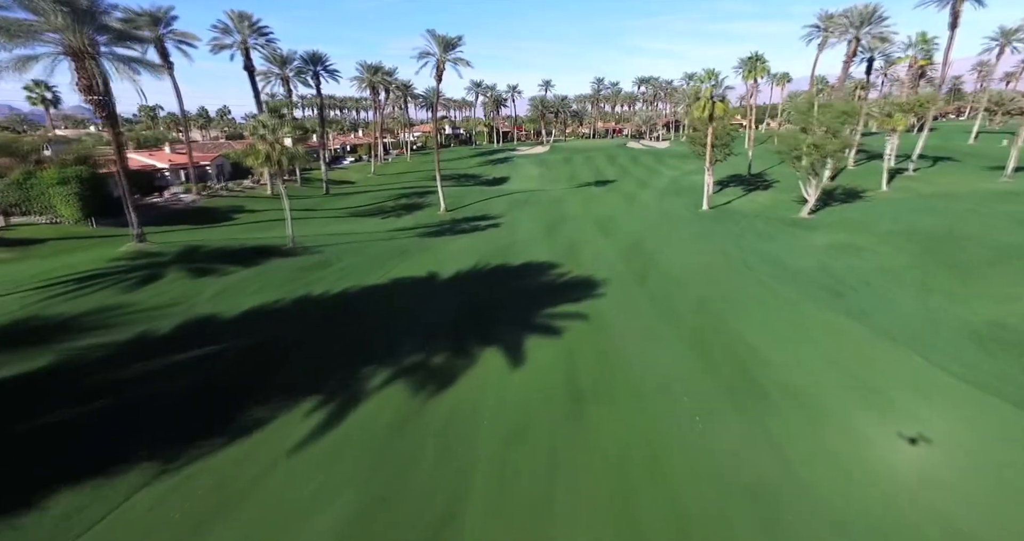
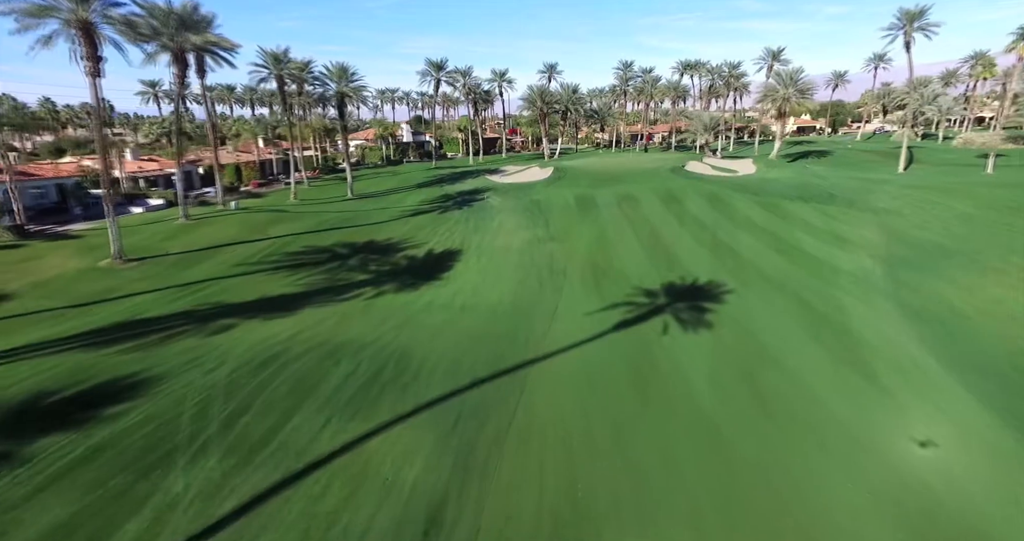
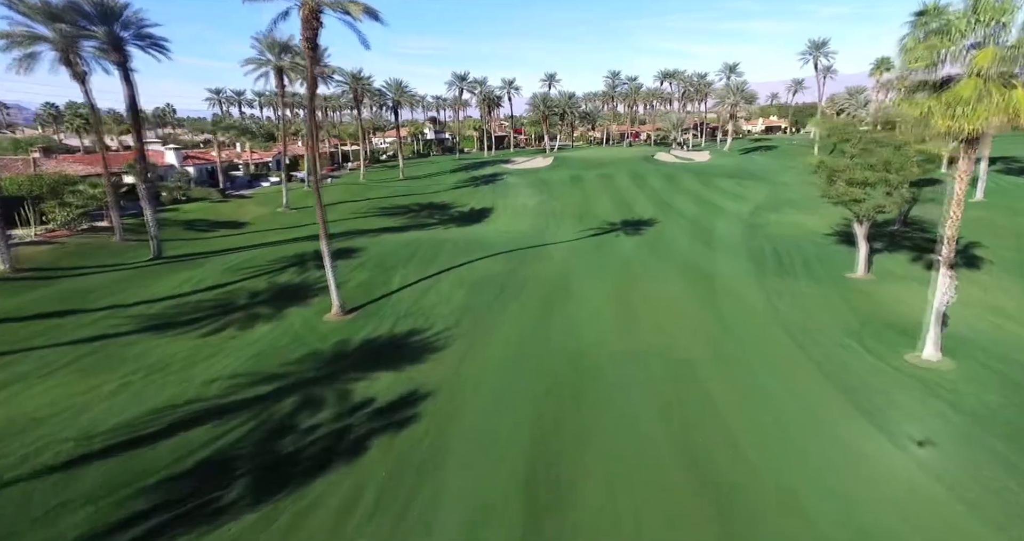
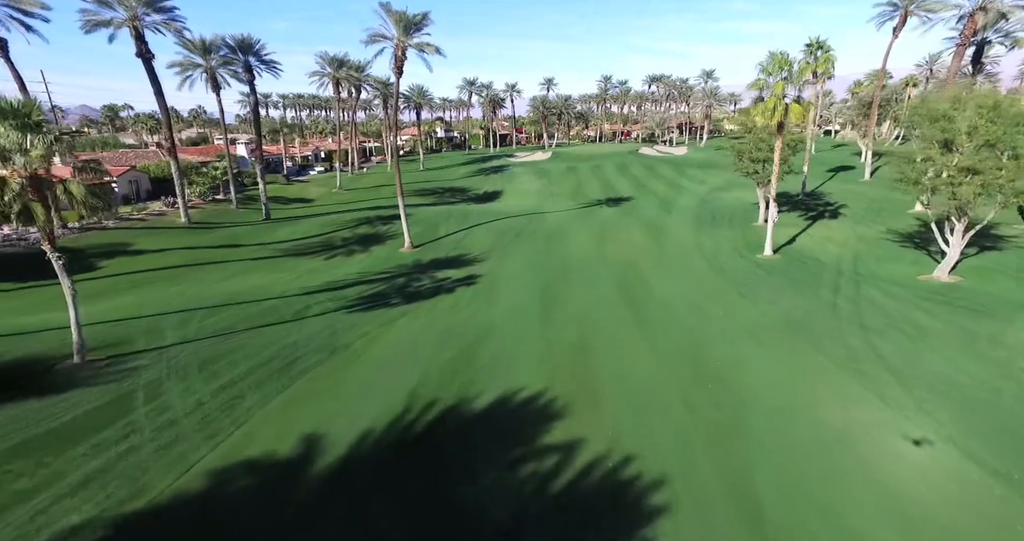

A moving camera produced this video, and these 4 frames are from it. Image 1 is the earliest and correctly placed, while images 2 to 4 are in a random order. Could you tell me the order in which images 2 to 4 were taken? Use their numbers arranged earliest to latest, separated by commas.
4, 3, 2
